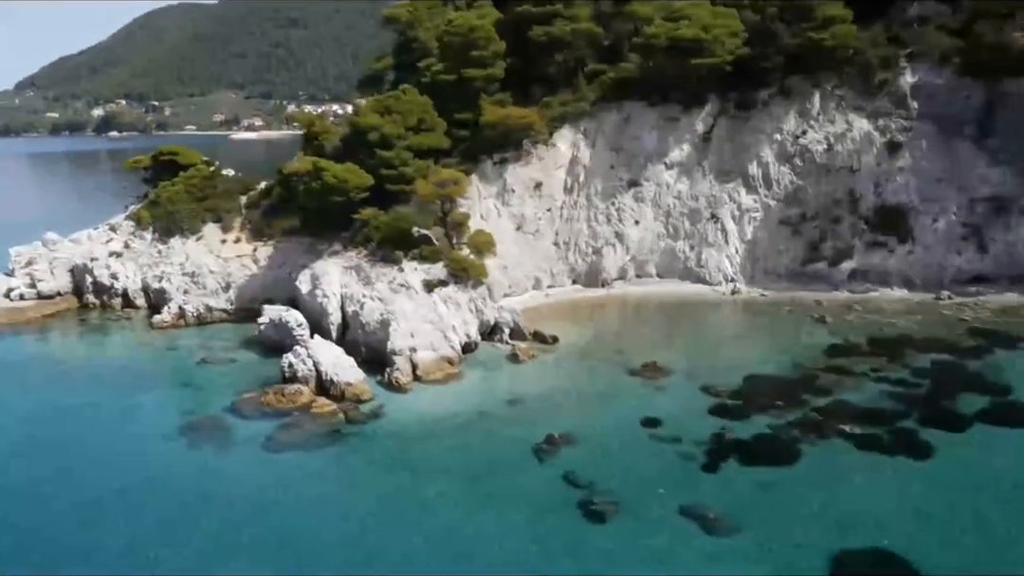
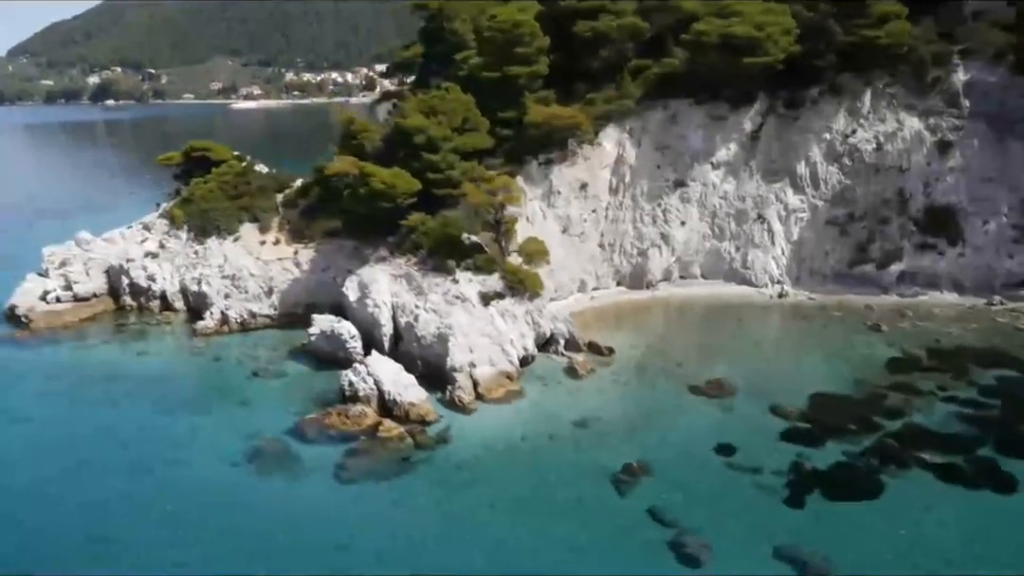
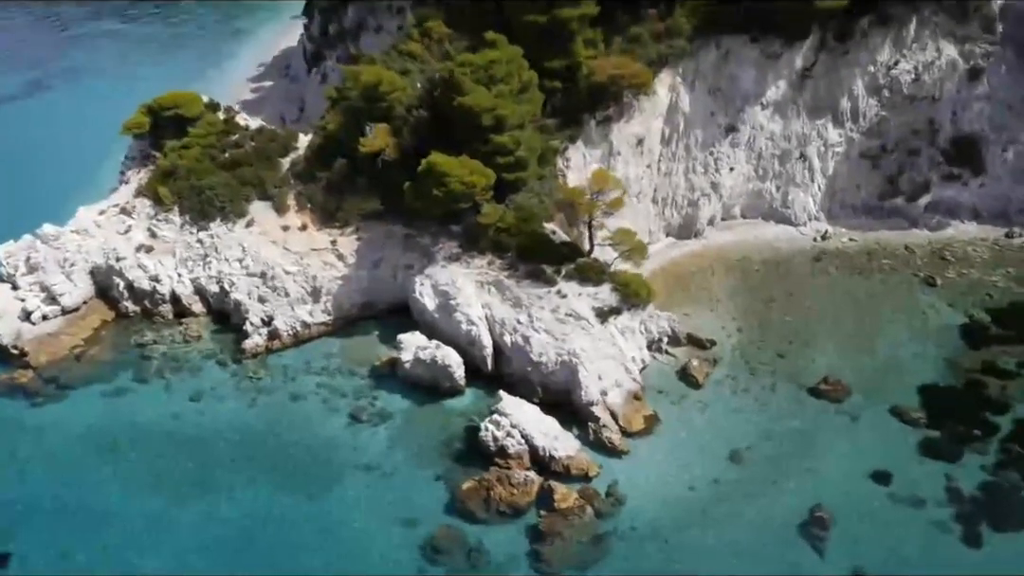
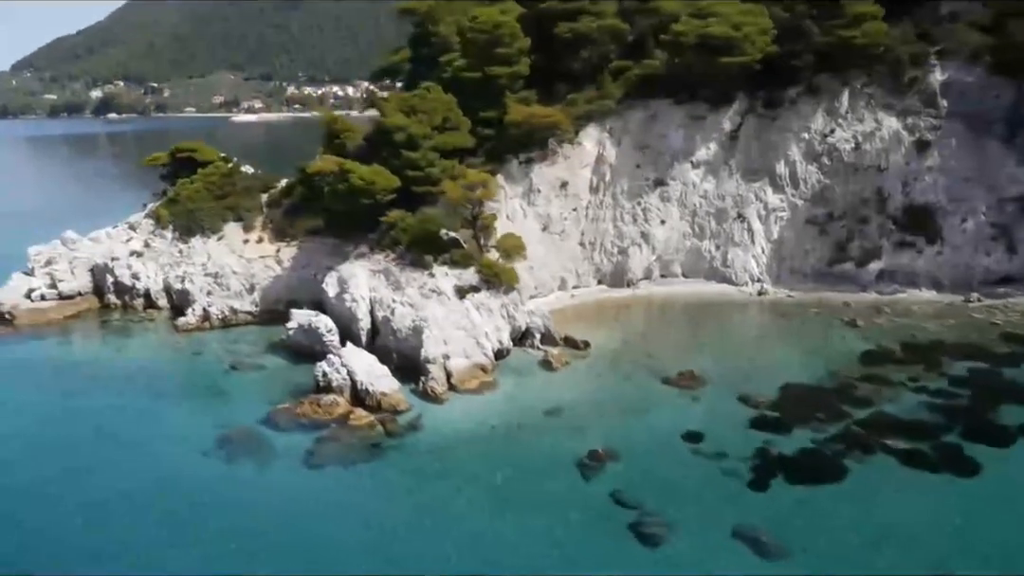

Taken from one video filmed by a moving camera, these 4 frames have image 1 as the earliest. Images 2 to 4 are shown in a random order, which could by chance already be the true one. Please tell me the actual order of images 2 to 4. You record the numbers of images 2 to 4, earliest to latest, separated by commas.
4, 2, 3
